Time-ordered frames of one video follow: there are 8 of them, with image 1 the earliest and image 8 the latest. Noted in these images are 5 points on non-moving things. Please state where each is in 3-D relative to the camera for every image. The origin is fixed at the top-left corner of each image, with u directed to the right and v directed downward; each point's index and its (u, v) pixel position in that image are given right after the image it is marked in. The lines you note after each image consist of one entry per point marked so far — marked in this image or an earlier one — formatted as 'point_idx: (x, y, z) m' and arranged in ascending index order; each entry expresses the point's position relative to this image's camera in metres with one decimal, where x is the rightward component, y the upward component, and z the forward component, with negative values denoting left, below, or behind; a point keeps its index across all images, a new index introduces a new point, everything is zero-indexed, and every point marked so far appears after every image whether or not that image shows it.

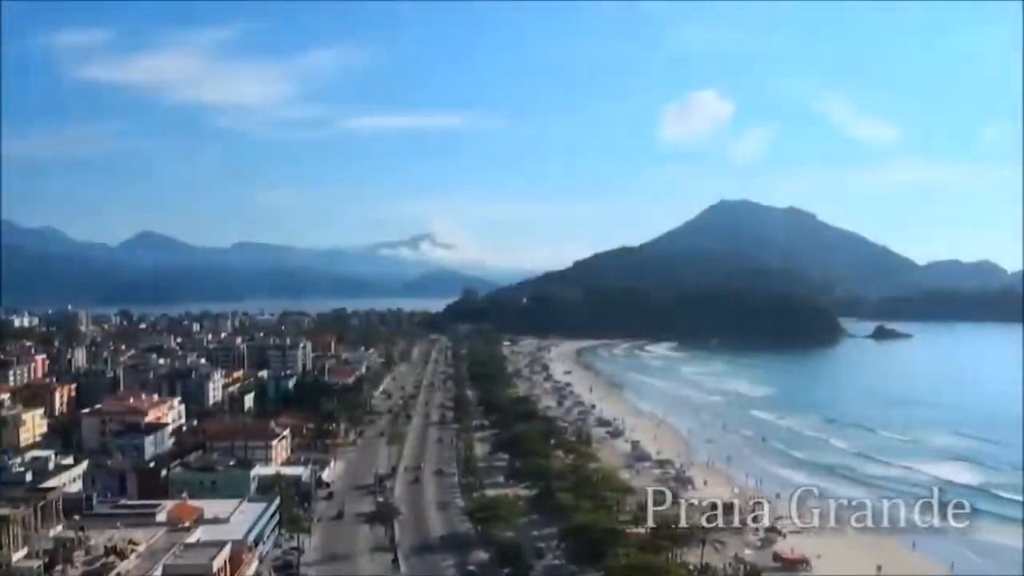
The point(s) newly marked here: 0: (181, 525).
0: (-4.1, -2.9, +19.7) m
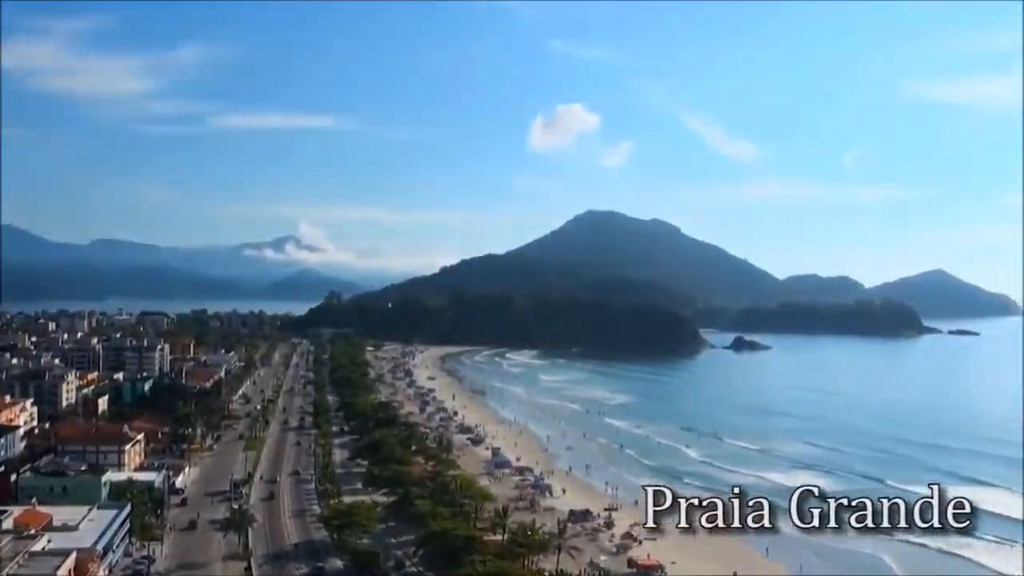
0: (-5.9, -3.0, +19.4) m
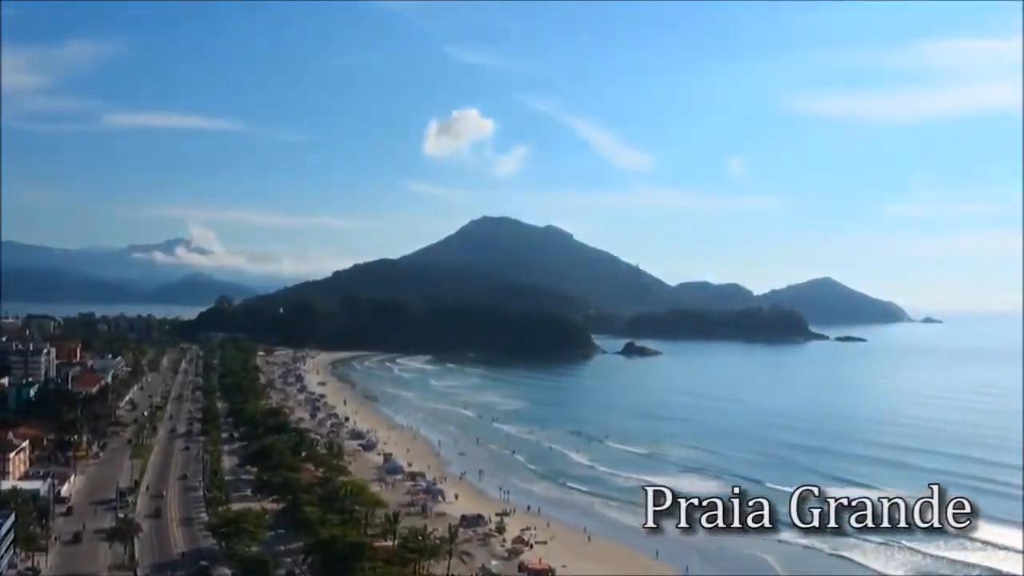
0: (-7.3, -3.1, +19.1) m
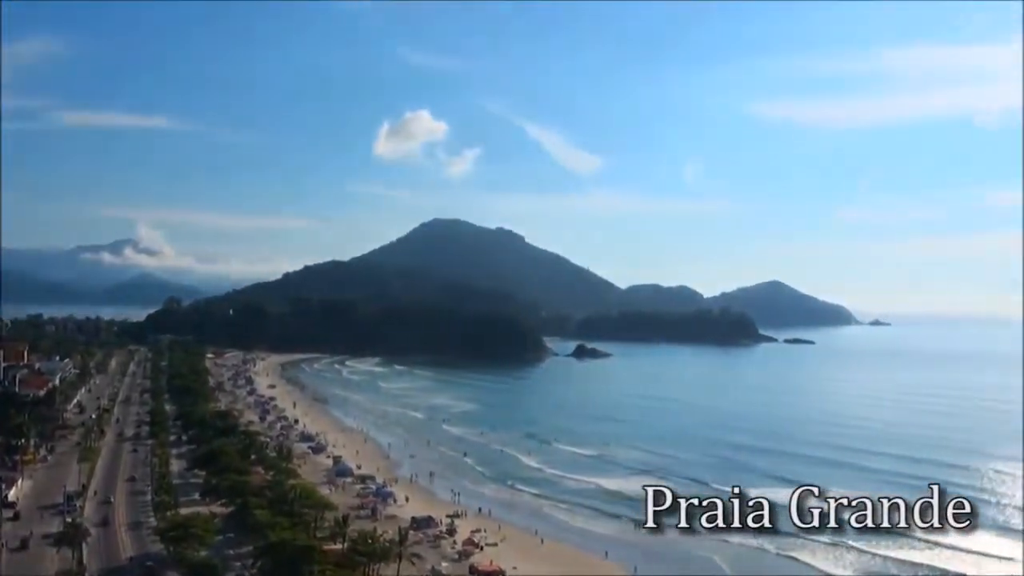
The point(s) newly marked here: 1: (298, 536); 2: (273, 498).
0: (-3.9, -2.7, +17.3) m
1: (-2.4, -2.8, +17.8) m
2: (-2.8, -2.5, +19.1) m
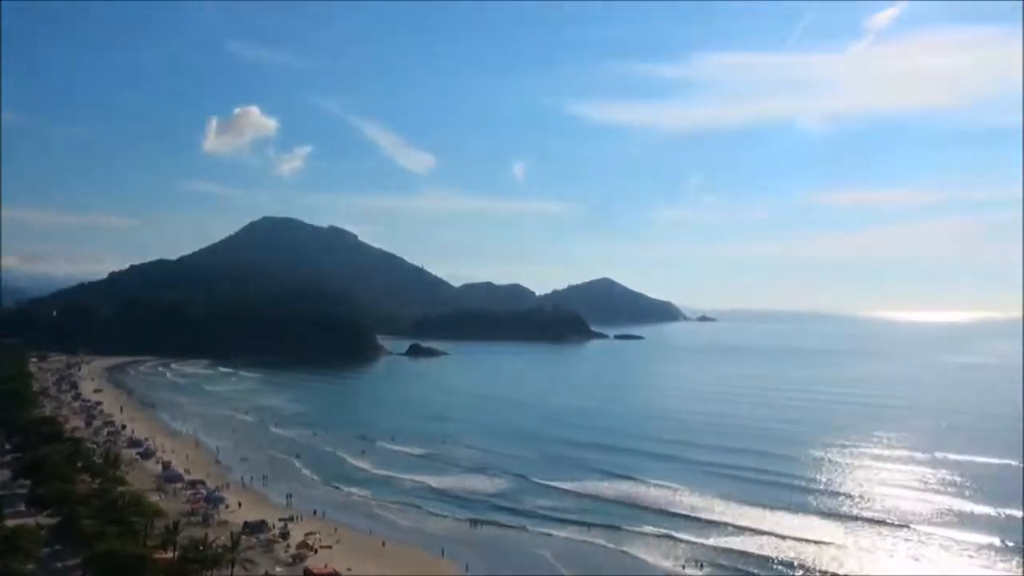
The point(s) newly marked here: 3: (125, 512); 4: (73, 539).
0: (-5.6, -2.8, +16.9) m
1: (-4.2, -2.8, +17.5) m
2: (-4.8, -2.6, +18.8) m
3: (-4.5, -2.6, +18.6) m
4: (-5.1, -2.9, +18.5) m
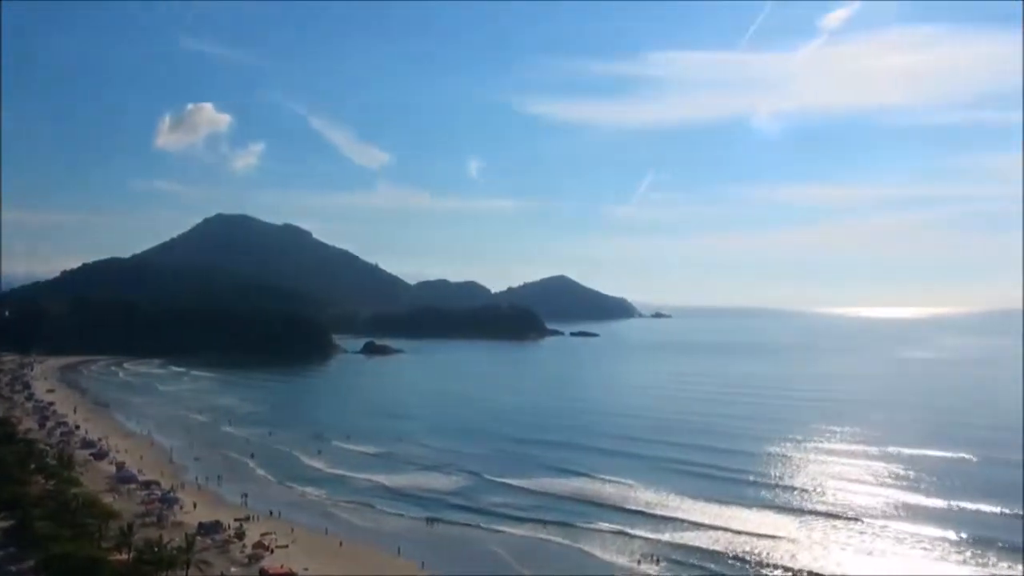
0: (-6.3, -2.8, +16.9) m
1: (-4.8, -2.8, +17.4) m
2: (-5.3, -2.6, +18.7) m
3: (-5.0, -2.6, +18.4) m
4: (-5.6, -2.9, +18.4) m
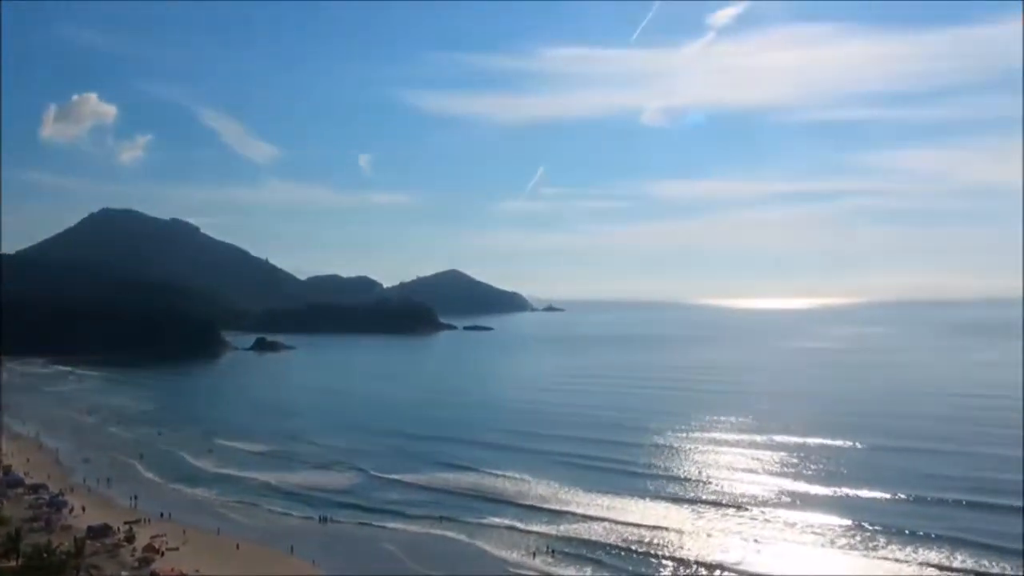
0: (-7.4, -2.8, +16.5) m
1: (-6.0, -2.8, +17.0) m
2: (-6.5, -2.6, +18.4) m
3: (-6.2, -2.6, +18.1) m
4: (-6.8, -2.9, +18.0) m
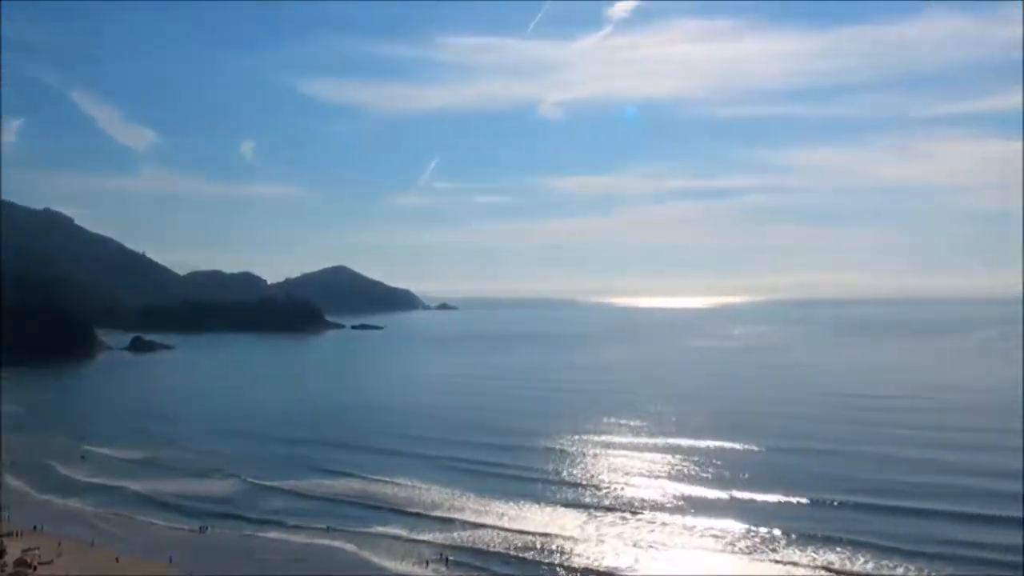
0: (-8.6, -2.9, +15.5) m
1: (-7.1, -2.8, +16.1) m
2: (-7.7, -2.6, +17.4) m
3: (-7.4, -2.7, +17.2) m
4: (-8.0, -3.0, +17.1) m
